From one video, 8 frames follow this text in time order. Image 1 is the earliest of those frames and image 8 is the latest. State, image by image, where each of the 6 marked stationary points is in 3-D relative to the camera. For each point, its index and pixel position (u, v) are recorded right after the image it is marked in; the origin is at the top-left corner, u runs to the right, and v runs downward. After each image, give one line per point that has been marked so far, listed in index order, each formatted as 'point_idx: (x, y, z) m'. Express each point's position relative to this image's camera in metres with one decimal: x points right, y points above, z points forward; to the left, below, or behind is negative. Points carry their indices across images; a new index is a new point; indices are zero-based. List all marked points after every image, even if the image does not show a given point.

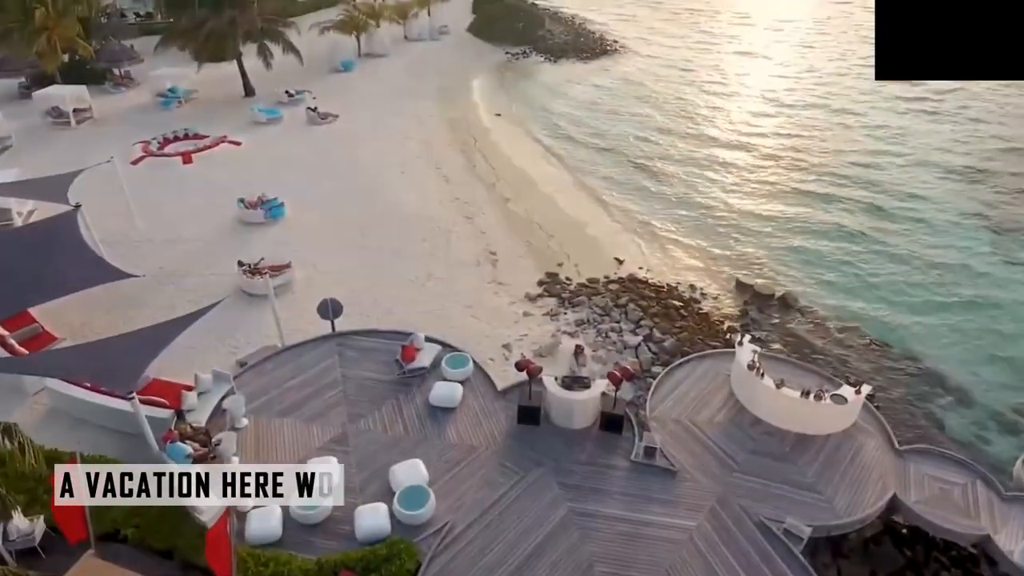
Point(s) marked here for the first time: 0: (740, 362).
0: (+4.4, -1.4, +13.0) m
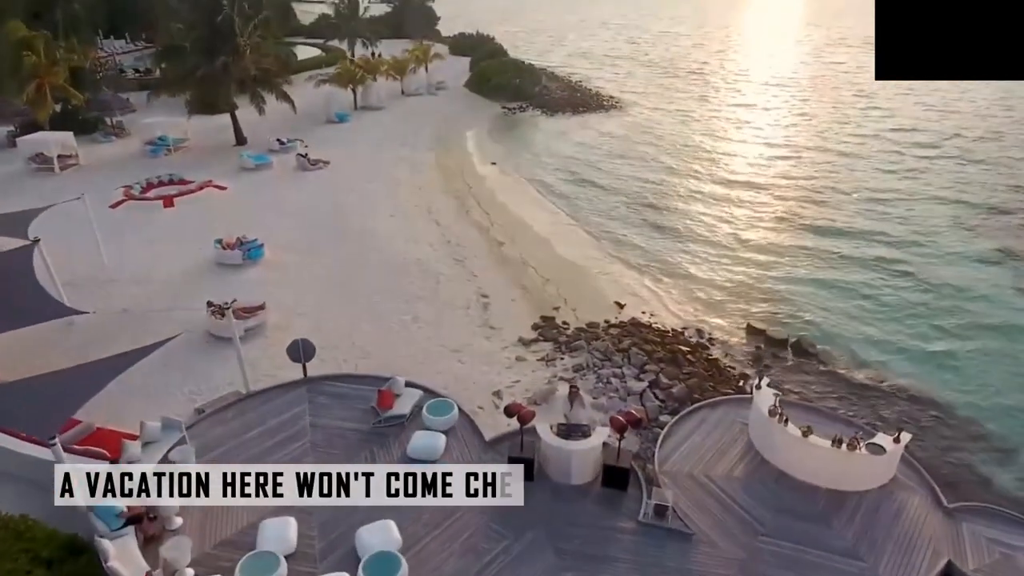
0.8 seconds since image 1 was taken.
0: (+4.2, -2.1, +11.4) m
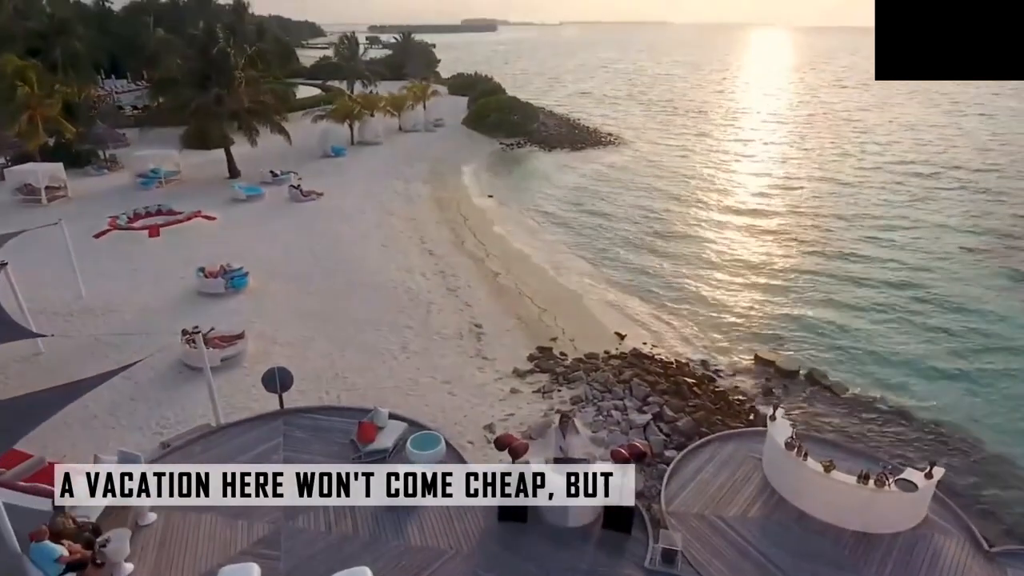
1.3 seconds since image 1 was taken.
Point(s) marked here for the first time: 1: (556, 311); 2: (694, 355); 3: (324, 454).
0: (+4.1, -2.4, +10.4) m
1: (+1.3, -0.7, +19.6) m
2: (+4.6, -1.7, +17.3) m
3: (-3.2, -2.8, +11.4) m
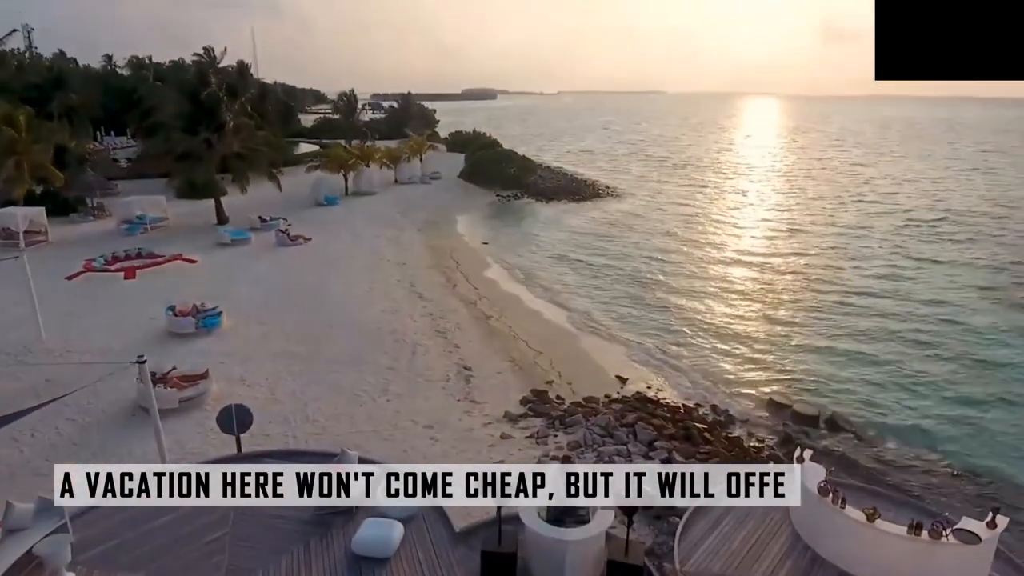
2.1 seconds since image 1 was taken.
0: (+3.9, -2.6, +8.9) m
1: (+1.1, -1.8, +18.2) m
2: (+4.4, -2.6, +15.8) m
3: (-3.4, -3.2, +9.9) m
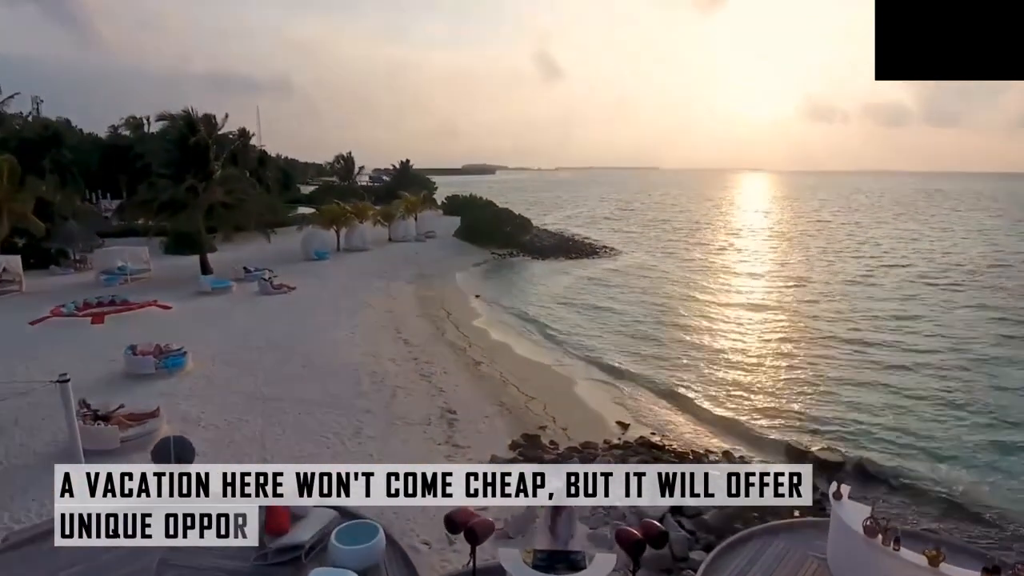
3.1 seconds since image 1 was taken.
0: (+3.7, -2.6, +7.3) m
1: (+0.8, -2.7, +16.7) m
2: (+4.2, -3.3, +14.2) m
3: (-3.6, -3.2, +8.2) m
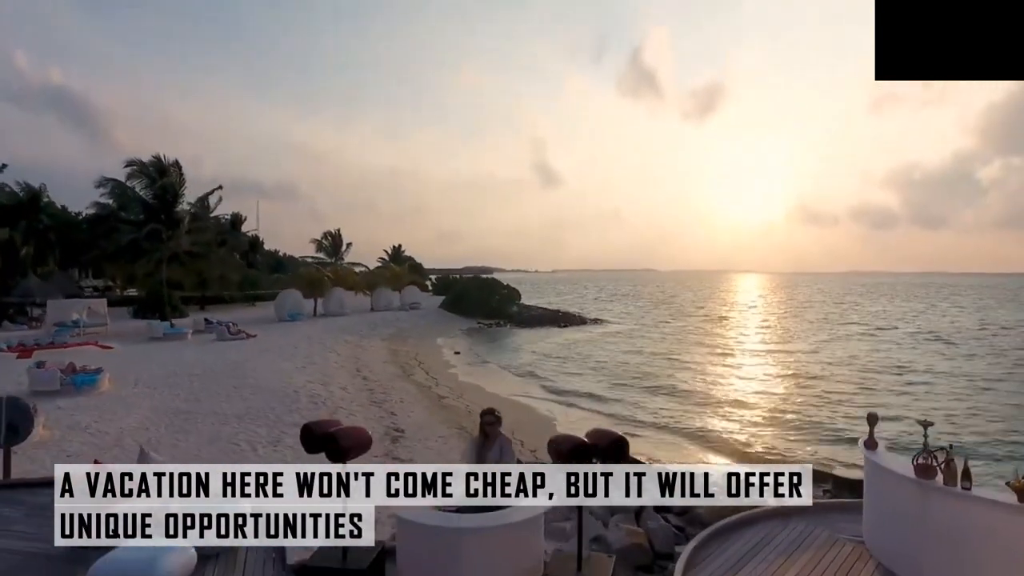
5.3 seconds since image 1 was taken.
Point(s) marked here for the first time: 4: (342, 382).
0: (+2.9, -1.4, +5.2) m
1: (+0.1, -2.9, +14.4) m
2: (+3.4, -3.1, +11.8) m
3: (-4.4, -2.1, +5.9) m
4: (-4.3, -2.4, +17.1) m
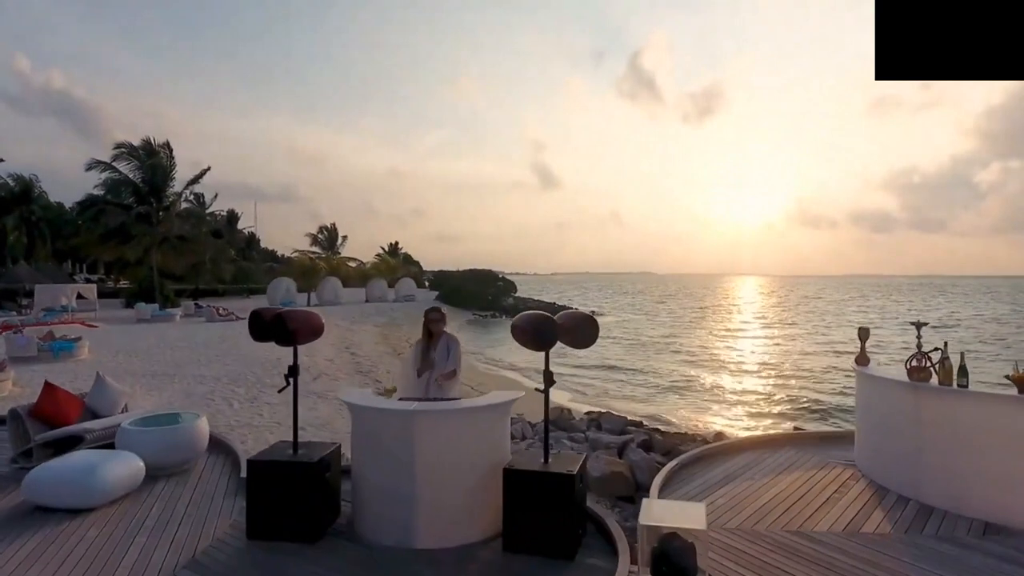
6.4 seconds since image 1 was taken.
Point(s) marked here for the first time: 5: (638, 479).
0: (+2.7, -0.7, +4.9) m
1: (-0.2, -2.2, +14.1) m
2: (+3.2, -2.4, +11.5) m
3: (-4.6, -1.4, +5.6) m
4: (-4.6, -1.7, +16.8) m
5: (+1.2, -1.8, +6.2) m
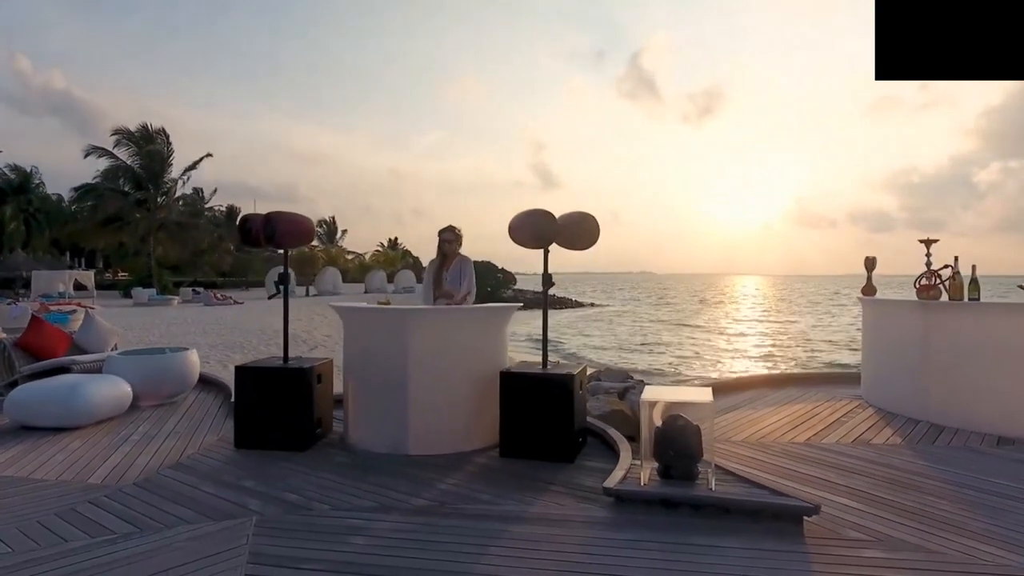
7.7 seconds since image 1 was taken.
0: (+2.7, -0.1, +4.7) m
1: (-0.2, -1.7, +13.9) m
2: (+3.2, -1.8, +11.4) m
3: (-4.6, -0.8, +5.5) m
4: (-4.6, -1.1, +16.6) m
5: (+1.1, -1.2, +6.1) m
